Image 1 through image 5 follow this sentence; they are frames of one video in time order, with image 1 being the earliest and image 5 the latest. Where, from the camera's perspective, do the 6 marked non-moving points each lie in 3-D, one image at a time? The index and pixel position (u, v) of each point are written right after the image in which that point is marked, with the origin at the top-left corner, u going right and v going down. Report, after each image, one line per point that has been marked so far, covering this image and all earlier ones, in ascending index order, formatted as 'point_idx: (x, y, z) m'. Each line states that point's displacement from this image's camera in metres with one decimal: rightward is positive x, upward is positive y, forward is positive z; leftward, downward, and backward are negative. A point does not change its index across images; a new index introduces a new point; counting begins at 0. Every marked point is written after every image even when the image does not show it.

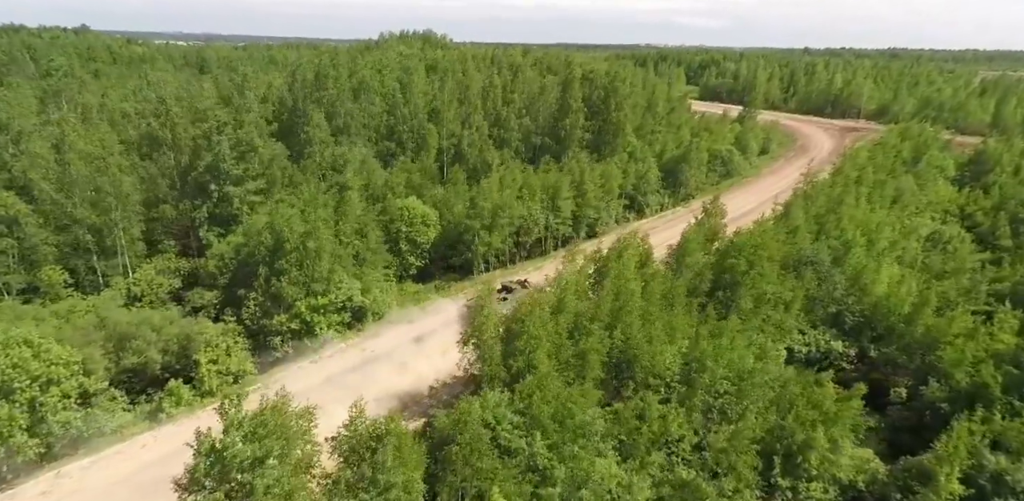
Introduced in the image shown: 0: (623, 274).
0: (+3.2, -0.7, +18.5) m
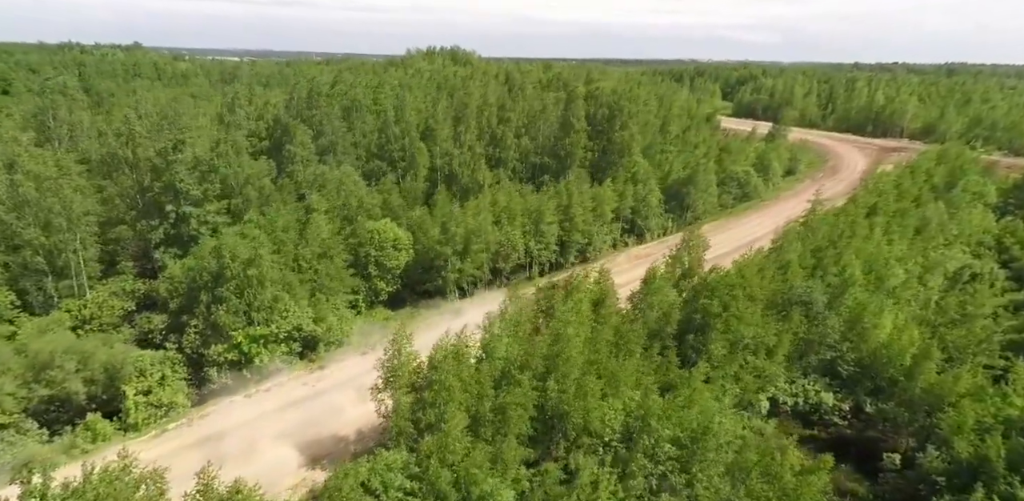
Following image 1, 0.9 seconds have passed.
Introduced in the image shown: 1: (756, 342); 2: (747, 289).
0: (+1.5, -1.8, +16.7) m
1: (+7.5, -2.8, +19.5) m
2: (+7.5, -1.3, +20.1) m
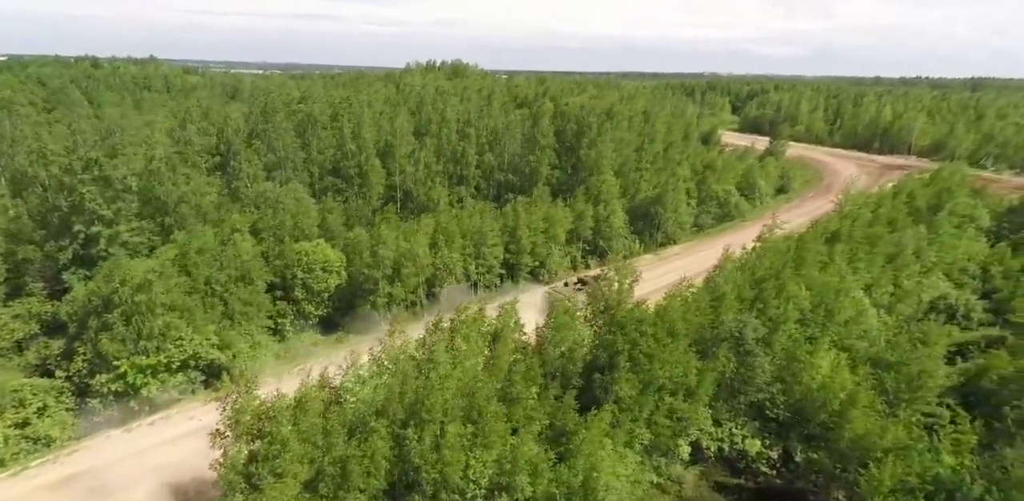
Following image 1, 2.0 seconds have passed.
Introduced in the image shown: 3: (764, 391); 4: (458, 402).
0: (-1.5, -2.6, +15.3) m
1: (+4.5, -3.8, +17.9) m
2: (+4.5, -2.2, +18.5) m
3: (+7.6, -4.2, +19.0) m
4: (-1.2, -3.4, +14.1) m
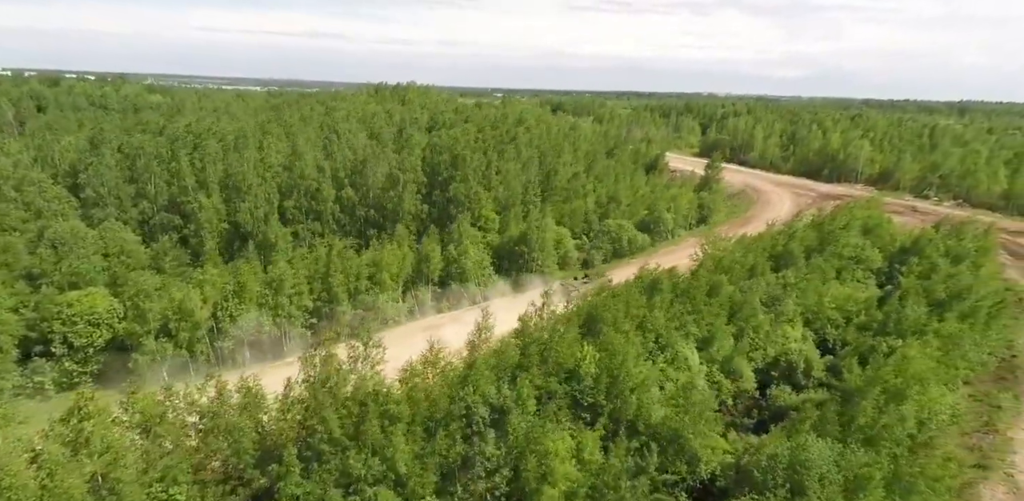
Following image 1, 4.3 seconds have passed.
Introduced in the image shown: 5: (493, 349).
0: (-9.6, -4.3, +13.1) m
1: (-3.6, -5.6, +15.7) m
2: (-3.6, -4.0, +16.4) m
3: (-0.5, -6.1, +16.8) m
4: (-9.3, -5.0, +11.9) m
5: (-0.7, -3.1, +19.7) m
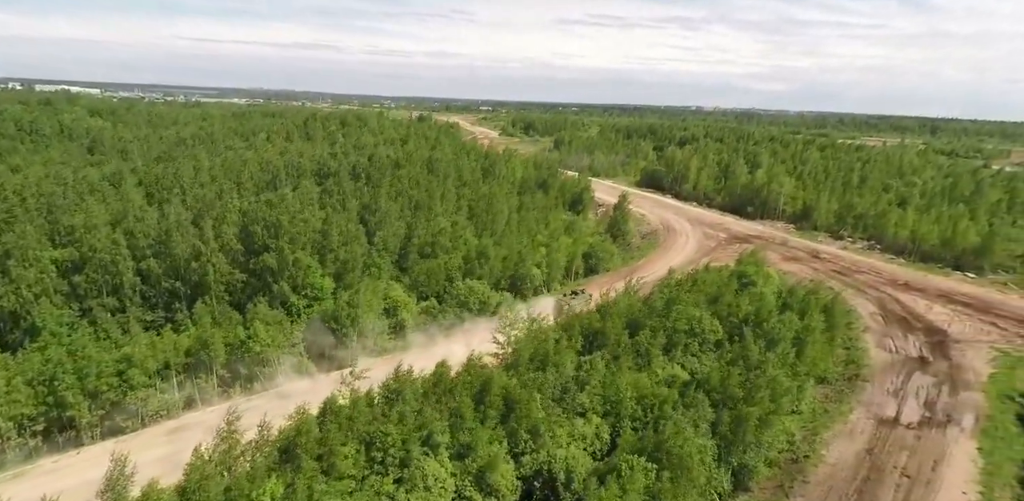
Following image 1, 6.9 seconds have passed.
0: (-19.5, -8.0, +10.9) m
1: (-13.5, -9.4, +13.6) m
2: (-13.5, -7.8, +14.3) m
3: (-10.5, -9.9, +14.7) m
4: (-19.2, -8.8, +9.7) m
5: (-10.7, -6.9, +17.7) m
